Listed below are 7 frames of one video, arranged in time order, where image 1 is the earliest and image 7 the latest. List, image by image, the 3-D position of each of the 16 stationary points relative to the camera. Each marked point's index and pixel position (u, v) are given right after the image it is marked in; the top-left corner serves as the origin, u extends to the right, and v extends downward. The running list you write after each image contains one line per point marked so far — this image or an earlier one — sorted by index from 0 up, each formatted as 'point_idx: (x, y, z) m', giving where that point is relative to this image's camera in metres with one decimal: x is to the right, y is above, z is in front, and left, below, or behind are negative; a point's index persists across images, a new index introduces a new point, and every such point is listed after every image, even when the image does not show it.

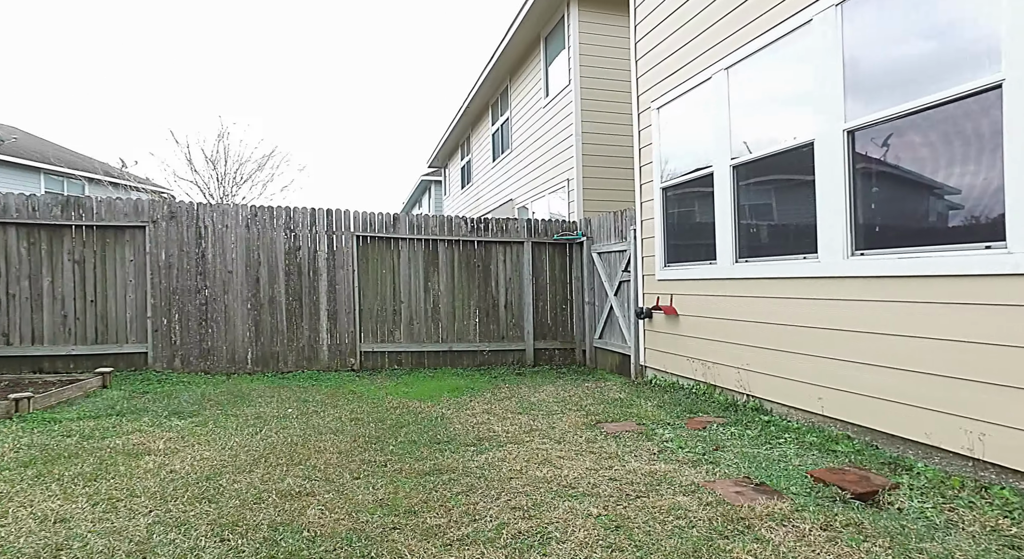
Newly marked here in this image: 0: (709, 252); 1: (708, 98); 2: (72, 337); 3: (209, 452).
0: (+1.7, +0.2, +4.8) m
1: (+1.6, +1.5, +4.7) m
2: (-4.7, -0.6, +6.2) m
3: (-2.1, -1.2, +3.9) m
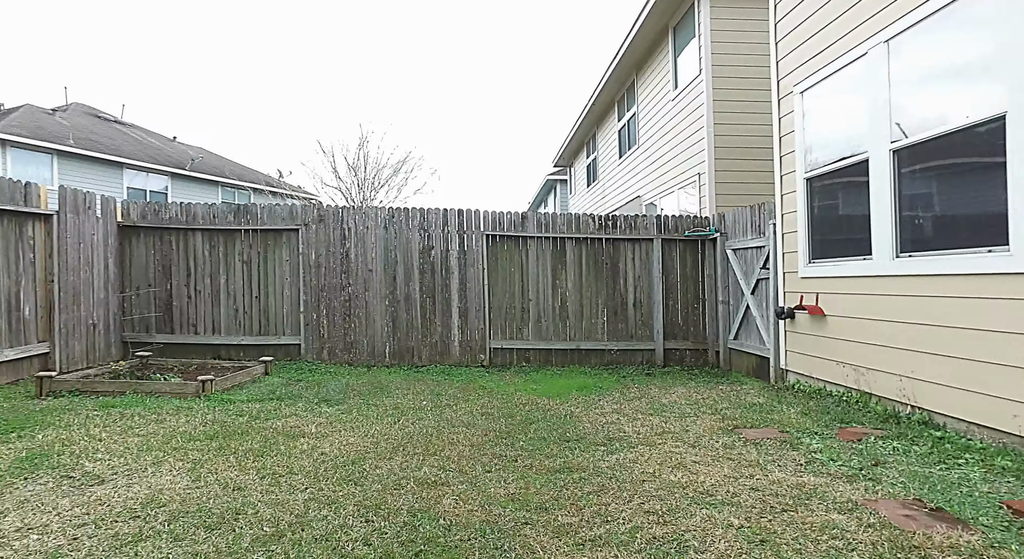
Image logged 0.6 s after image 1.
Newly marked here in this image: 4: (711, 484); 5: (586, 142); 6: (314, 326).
0: (+2.7, +0.3, +4.4) m
1: (+2.6, +1.5, +4.2) m
2: (-3.3, -0.6, +7.0) m
3: (-1.1, -1.2, +4.2) m
4: (+1.1, -1.2, +3.2) m
5: (+1.9, +3.4, +14.1) m
6: (-2.4, -0.6, +7.0) m
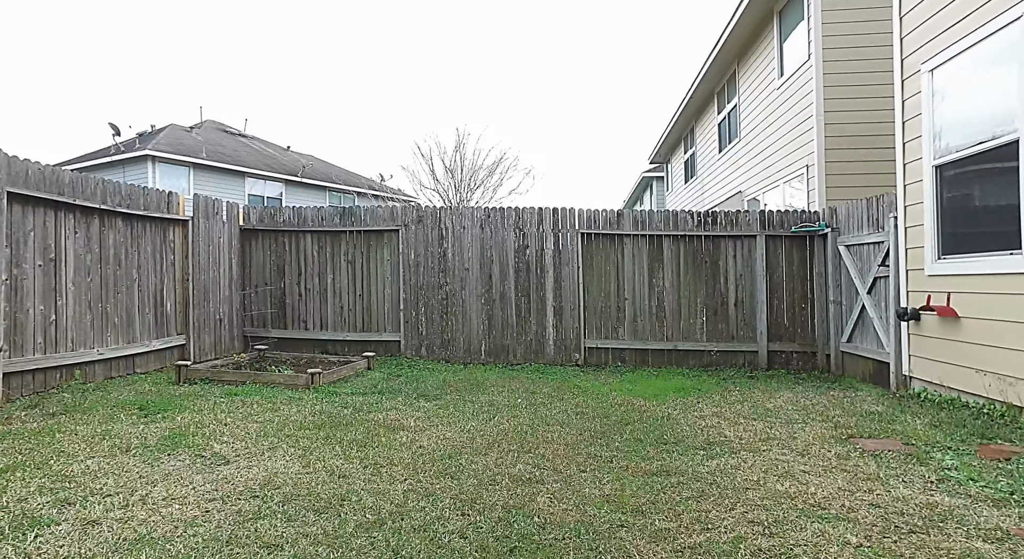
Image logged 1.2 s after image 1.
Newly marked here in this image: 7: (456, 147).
0: (+3.4, +0.3, +3.9) m
1: (+3.3, +1.5, +3.8) m
2: (-2.1, -0.6, +7.4) m
3: (-0.5, -1.2, +4.3) m
4: (+1.7, -1.2, +3.0) m
5: (+4.1, +3.4, +13.6) m
6: (-1.3, -0.6, +7.2) m
7: (-1.6, +3.8, +16.3) m
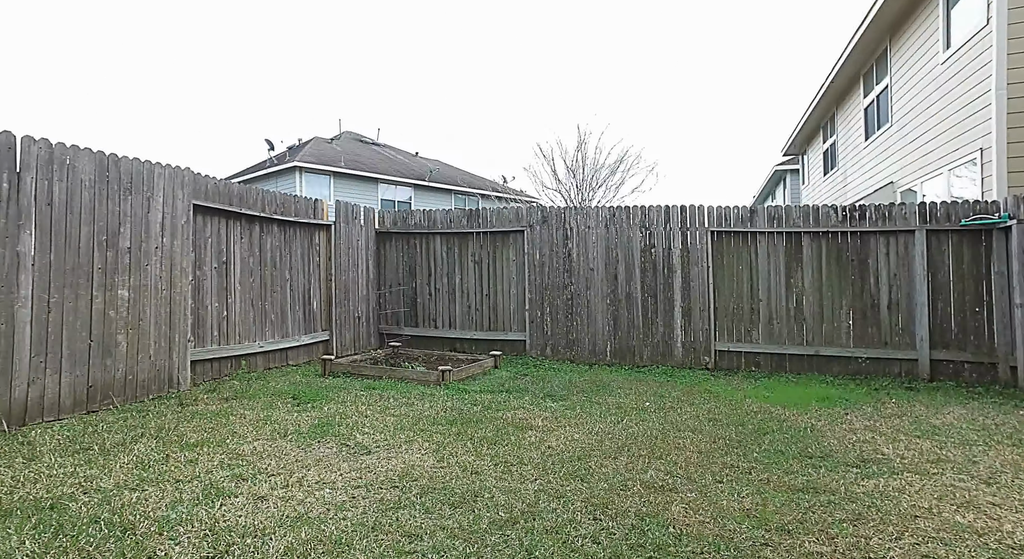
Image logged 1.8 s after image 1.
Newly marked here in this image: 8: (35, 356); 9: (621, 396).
0: (+4.2, +0.3, +3.1) m
1: (+4.1, +1.5, +3.0) m
2: (-0.5, -0.6, +7.6) m
3: (+0.5, -1.2, +4.3) m
4: (+2.3, -1.2, +2.6) m
5: (+6.8, +3.4, +12.5) m
6: (+0.3, -0.6, +7.3) m
7: (+1.7, +3.8, +16.3) m
8: (-3.4, -0.6, +4.1) m
9: (+1.0, -1.1, +5.5) m
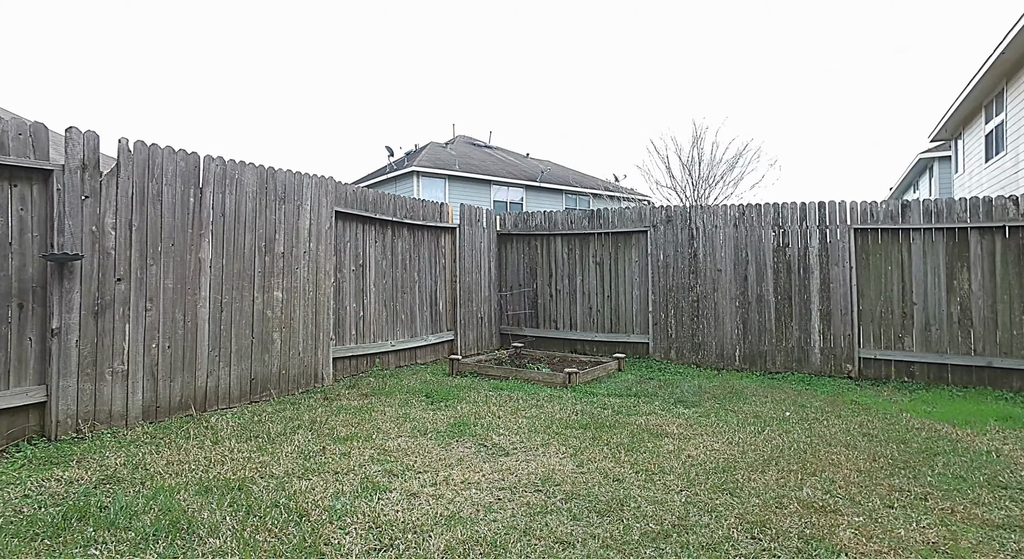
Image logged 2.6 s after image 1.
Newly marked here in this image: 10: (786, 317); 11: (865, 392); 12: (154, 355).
0: (+4.9, +0.3, +2.2) m
1: (+4.7, +1.5, +2.2) m
2: (+1.1, -0.6, +7.5) m
3: (+1.5, -1.2, +4.0) m
4: (+3.0, -1.2, +2.1) m
5: (+9.1, +3.4, +11.0) m
6: (+1.8, -0.6, +7.1) m
7: (+4.8, +3.8, +15.7) m
8: (-2.4, -0.6, +4.5) m
9: (+2.2, -1.1, +5.1) m
10: (+3.1, -0.4, +6.4) m
11: (+3.4, -1.1, +5.5) m
12: (-2.6, -0.6, +4.2) m
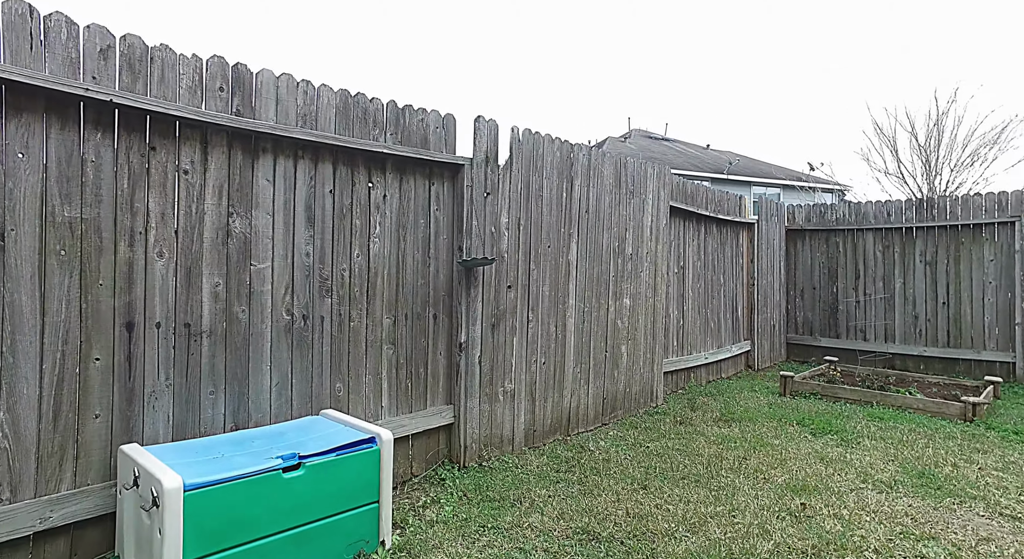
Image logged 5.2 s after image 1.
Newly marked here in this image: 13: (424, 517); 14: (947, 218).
0: (+7.0, +0.2, +0.1) m
1: (+6.9, +1.5, +0.1) m
2: (+4.5, -0.6, +6.1) m
3: (+4.1, -1.2, +2.6) m
4: (+5.1, -1.2, +0.4) m
5: (+13.1, +3.4, +7.7) m
6: (+5.1, -0.6, +5.5) m
7: (+9.9, +3.8, +13.2) m
8: (+0.5, -0.6, +4.0) m
9: (+5.1, -1.2, +3.5) m
10: (+6.2, -0.5, +4.6) m
11: (+6.4, -1.1, +3.6) m
12: (+0.1, -0.6, +3.7) m
13: (-0.4, -1.1, +2.7) m
14: (+4.6, +0.7, +6.0) m
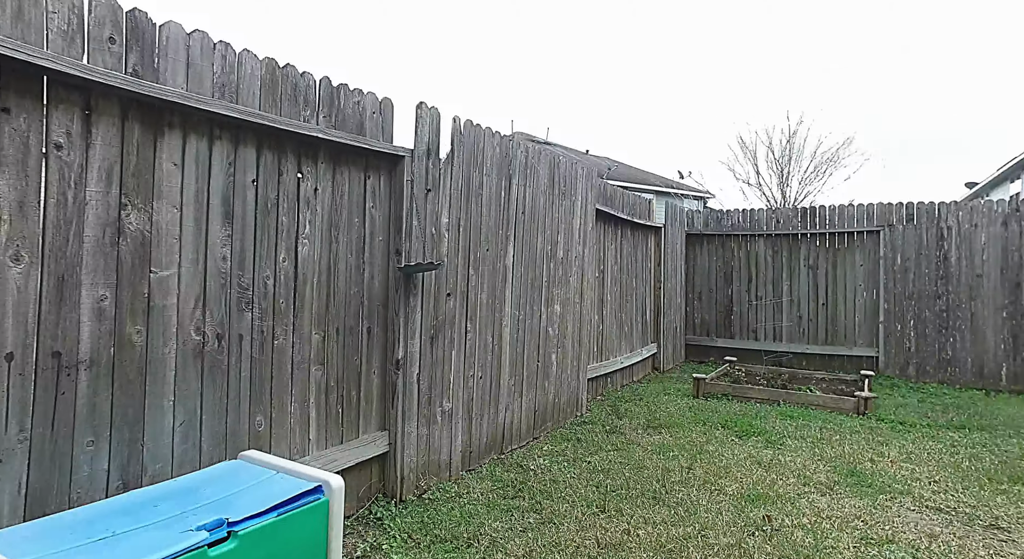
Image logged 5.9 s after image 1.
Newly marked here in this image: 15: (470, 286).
0: (+7.3, +0.2, +1.3) m
1: (+7.1, +1.5, +1.2) m
2: (+3.5, -0.7, +6.7) m
3: (+3.9, -1.2, +3.2) m
4: (+5.3, -1.2, +1.2) m
5: (+11.6, +3.4, +10.0) m
6: (+4.3, -0.6, +6.2) m
7: (+7.3, +3.7, +14.7) m
8: (0.0, -0.7, +3.7) m
9: (+4.6, -1.2, +4.2) m
10: (+5.5, -0.5, +5.5) m
11: (+5.9, -1.2, +4.6) m
12: (-0.2, -0.7, +3.4) m
13: (-0.6, -1.2, +2.3) m
14: (+3.7, +0.6, +6.6) m
15: (-0.2, 0.0, +3.3) m
